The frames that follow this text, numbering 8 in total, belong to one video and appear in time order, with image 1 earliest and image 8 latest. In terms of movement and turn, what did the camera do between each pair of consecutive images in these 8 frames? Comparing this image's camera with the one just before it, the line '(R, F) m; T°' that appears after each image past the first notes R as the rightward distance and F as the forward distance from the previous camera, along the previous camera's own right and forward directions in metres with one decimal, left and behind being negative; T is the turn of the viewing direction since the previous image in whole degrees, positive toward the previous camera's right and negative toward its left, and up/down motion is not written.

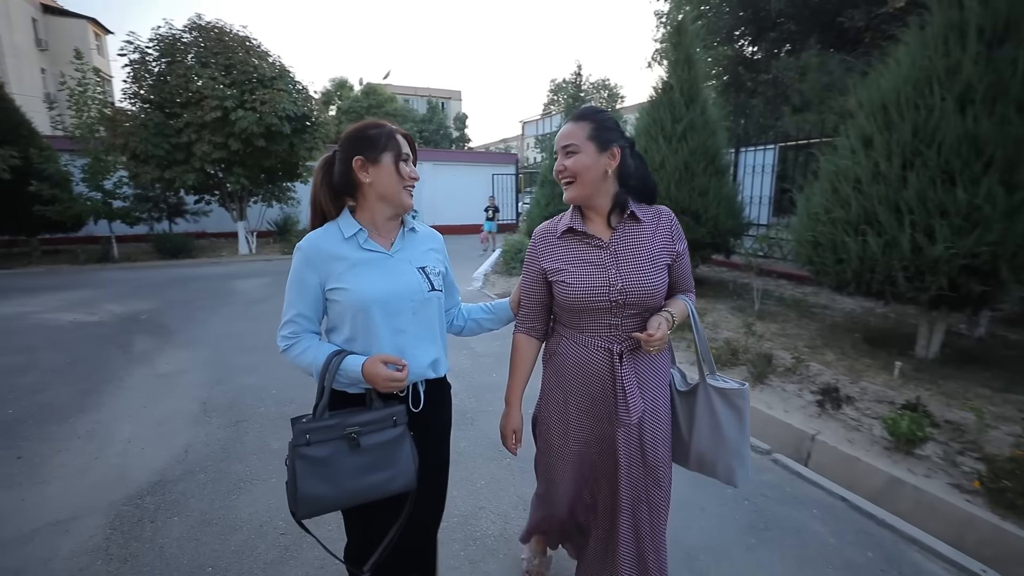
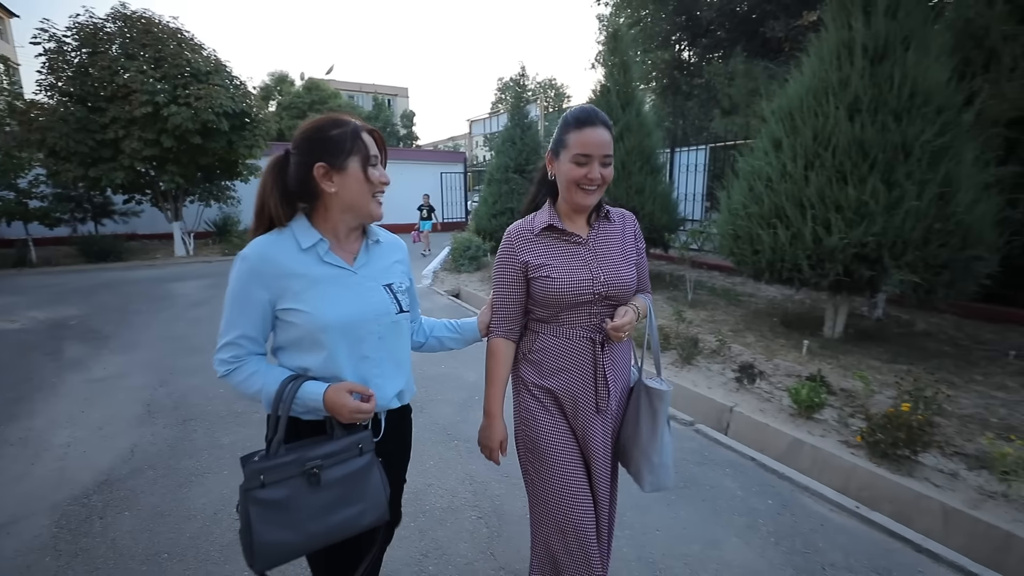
(+0.1, -0.2) m; +6°
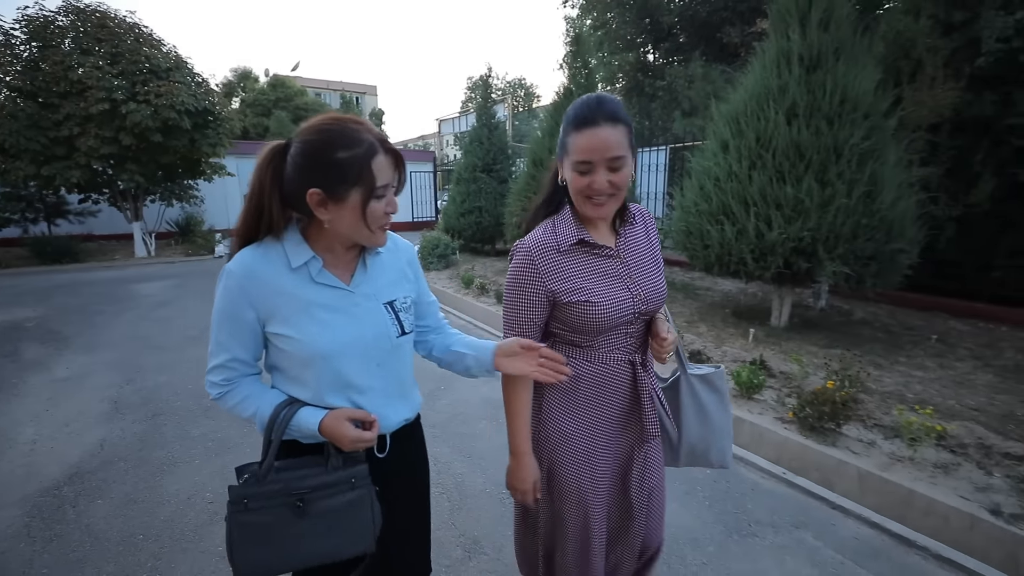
(+0.1, -0.2) m; +3°
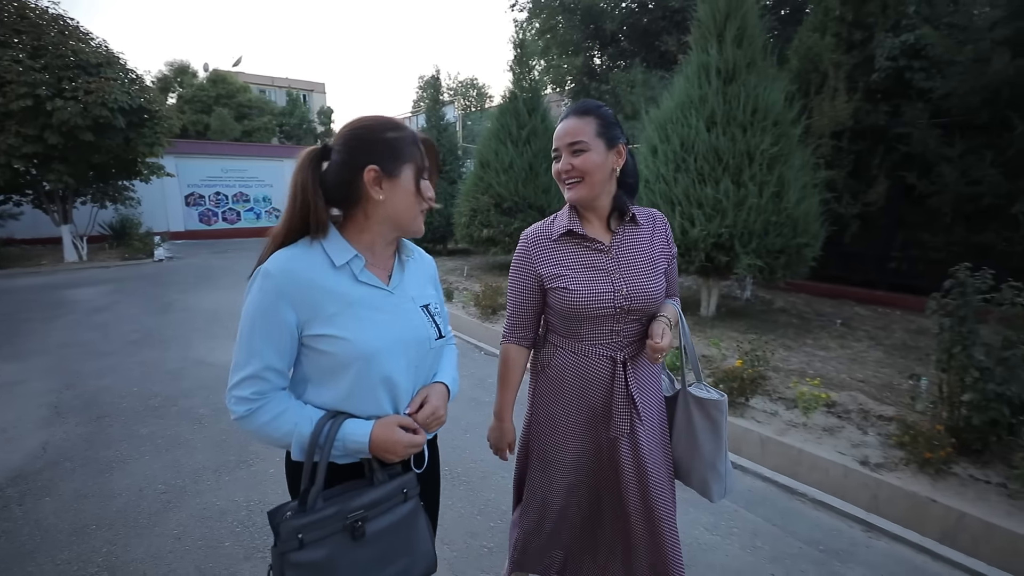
(+0.1, -0.3) m; +5°
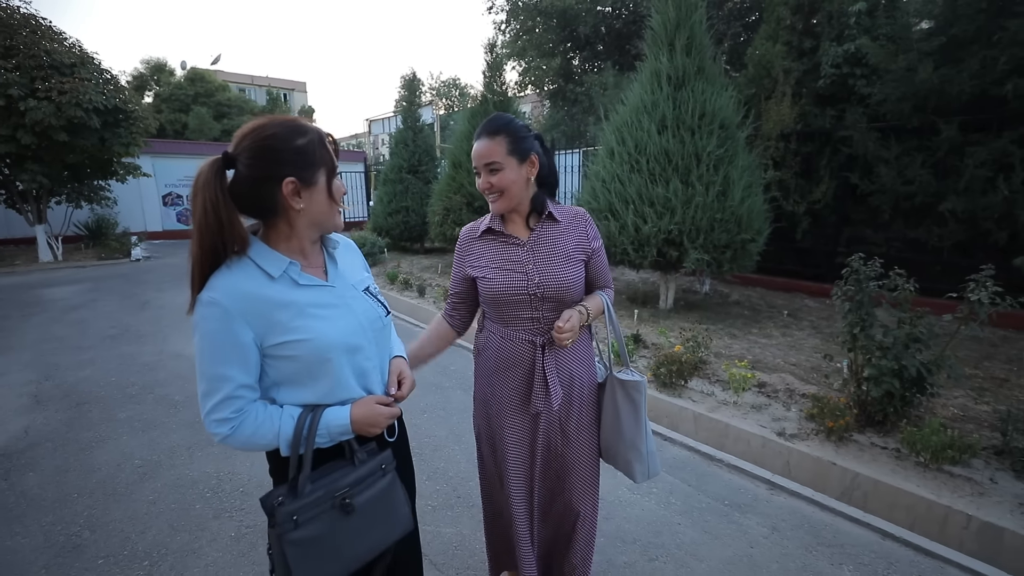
(+0.3, -0.3) m; +2°
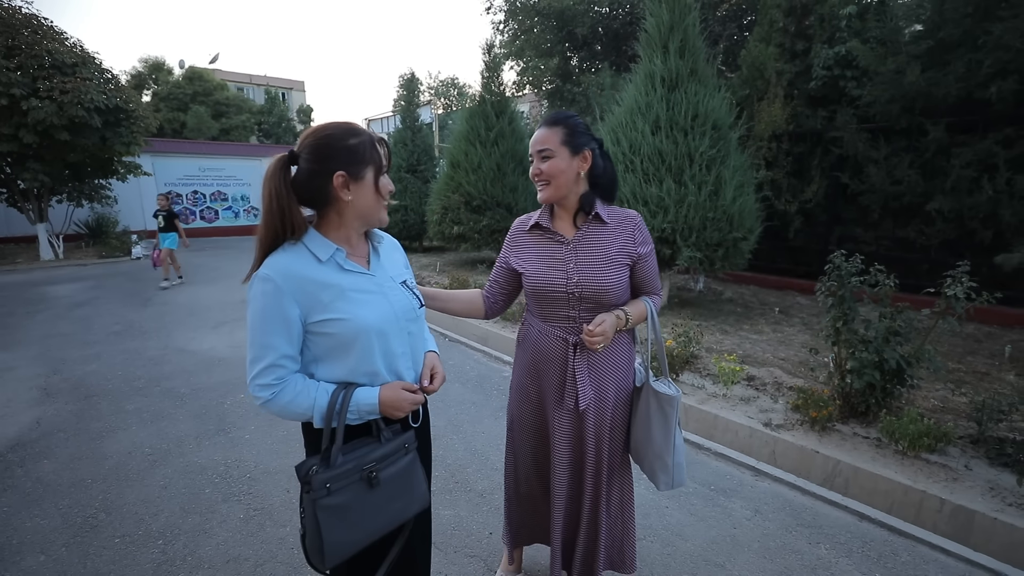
(0.0, -0.1) m; 0°
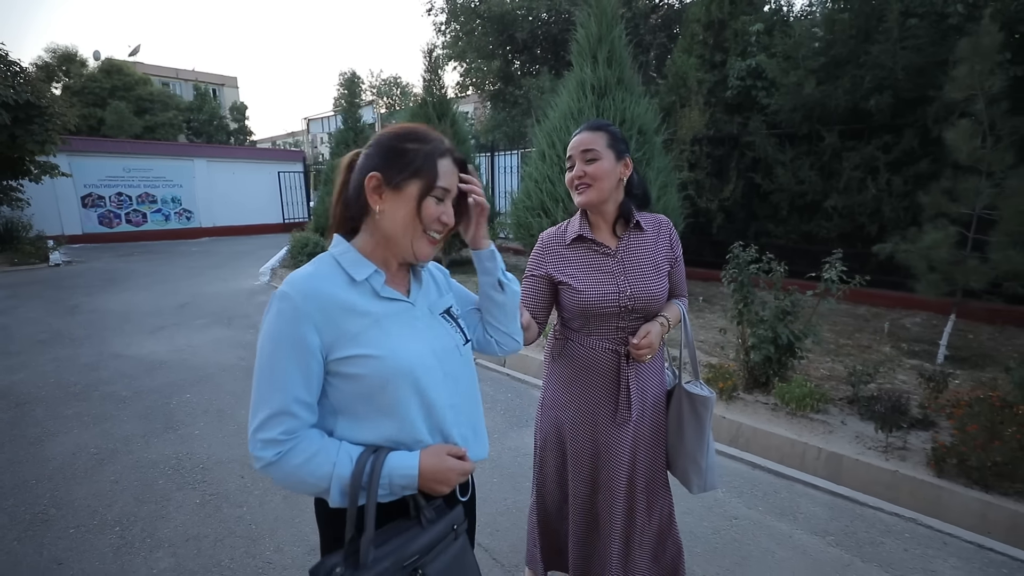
(+0.1, -0.3) m; +6°
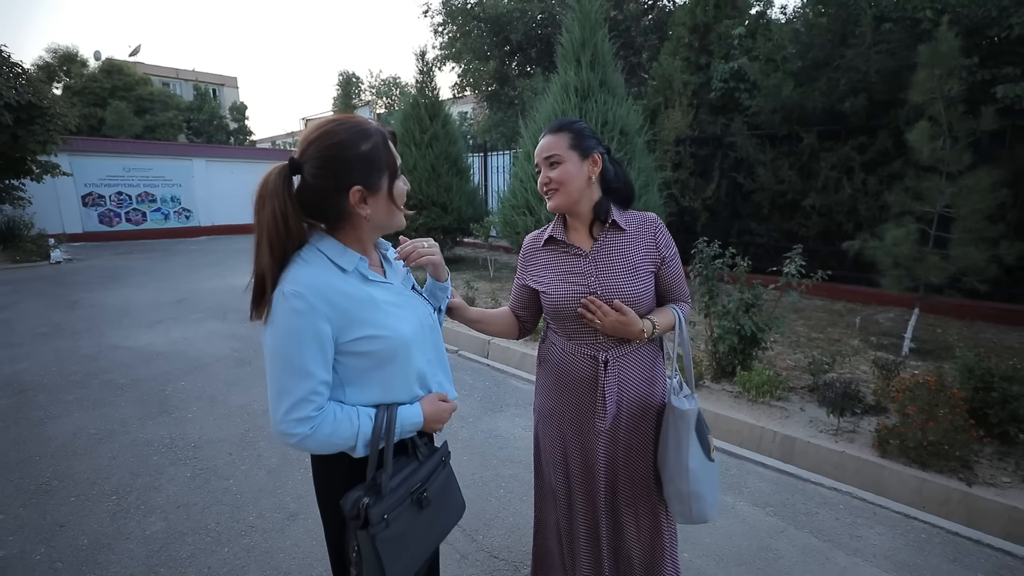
(+0.2, -0.2) m; 0°
